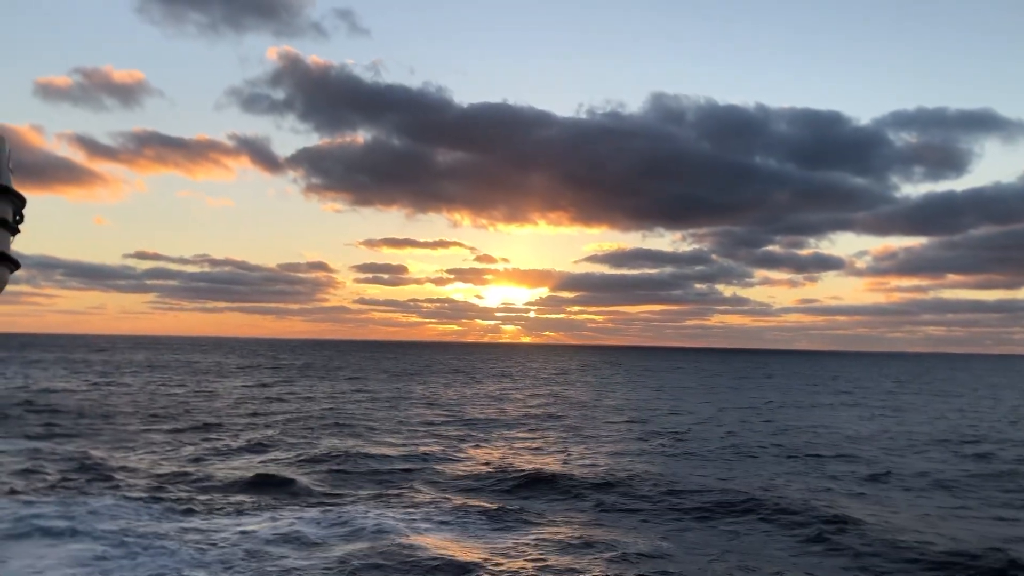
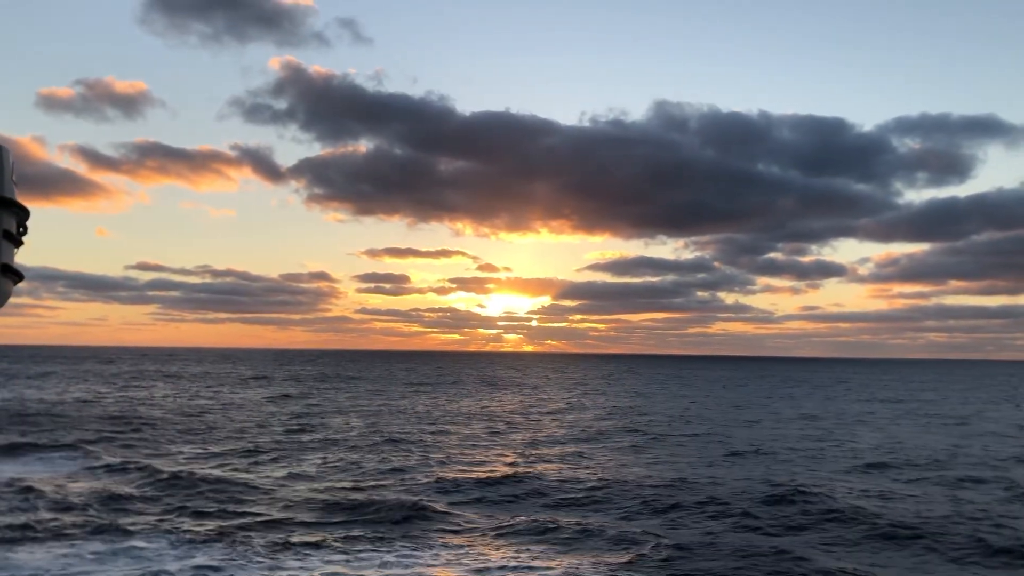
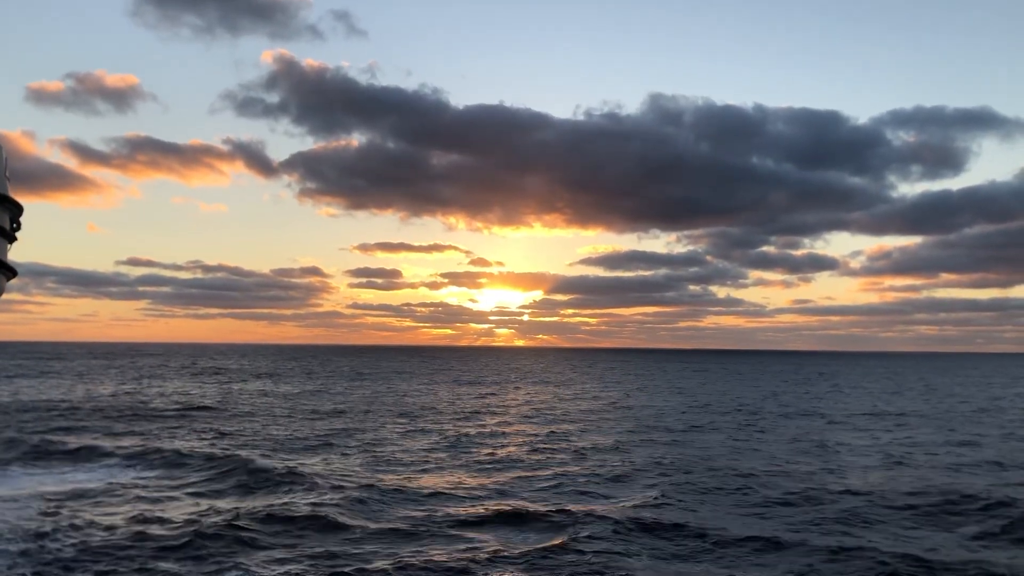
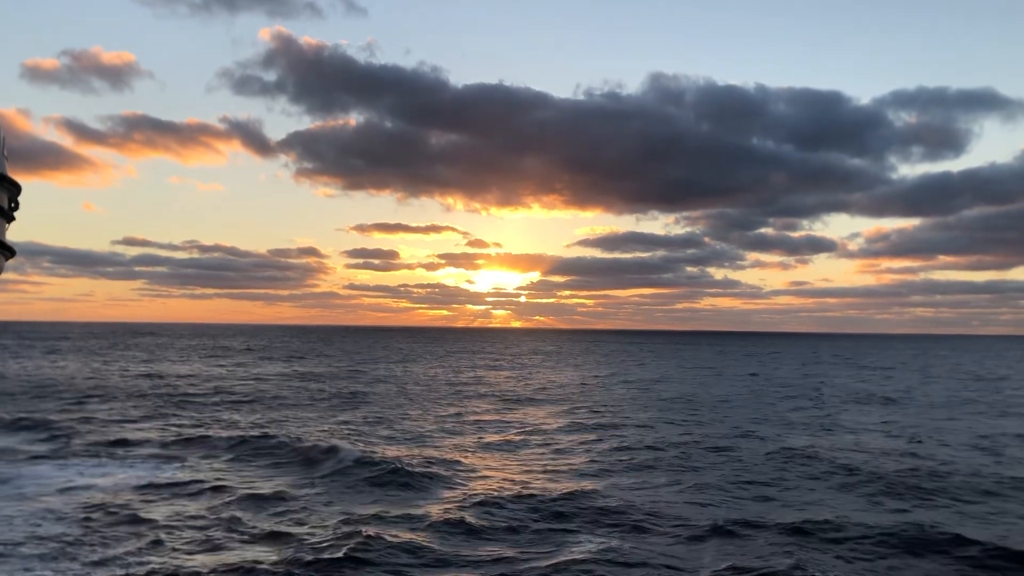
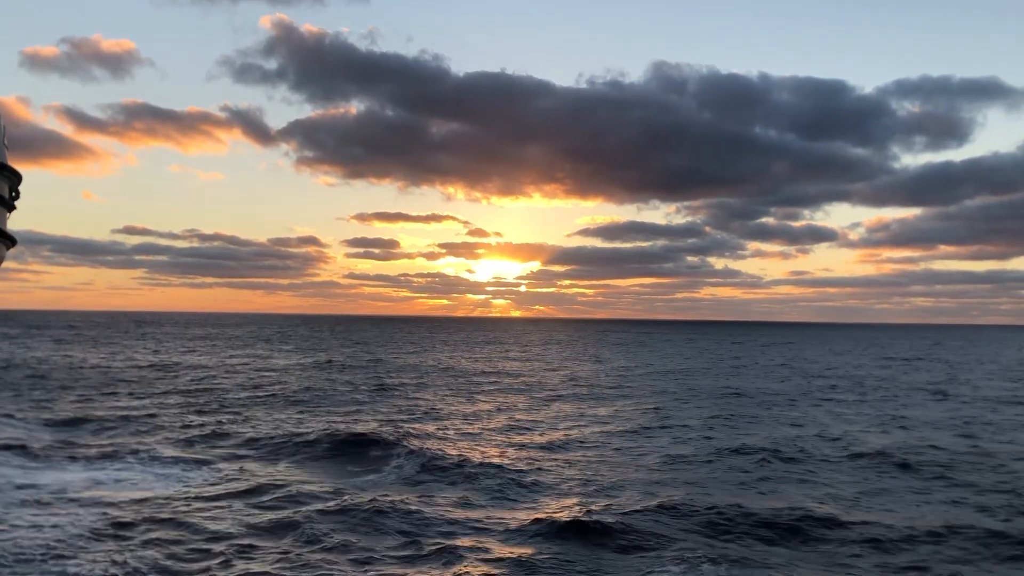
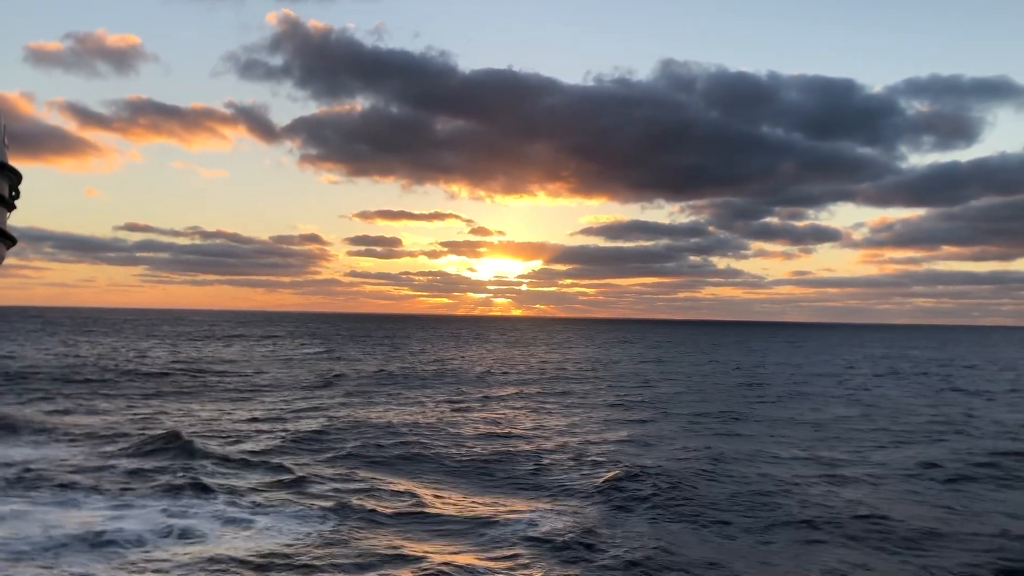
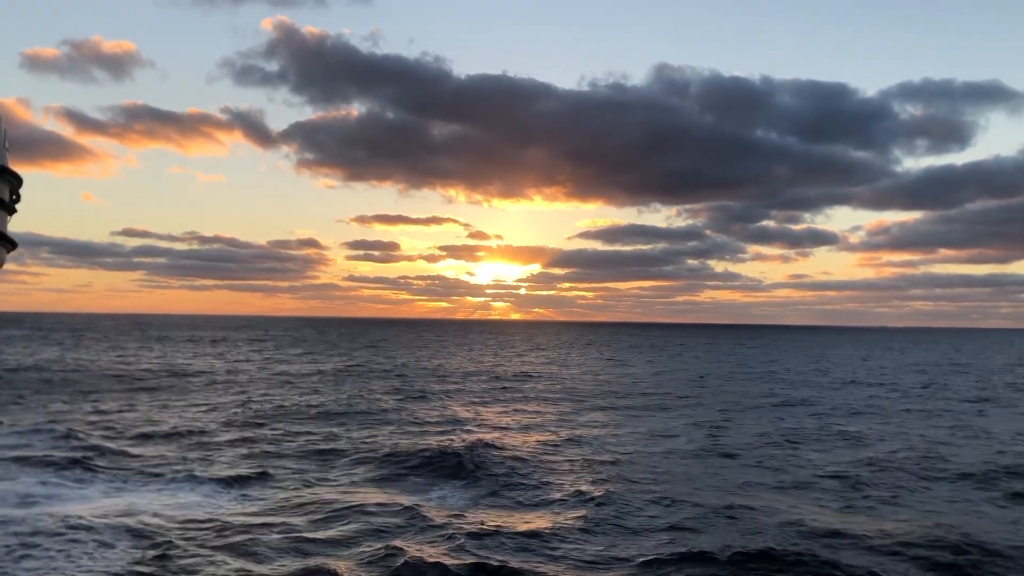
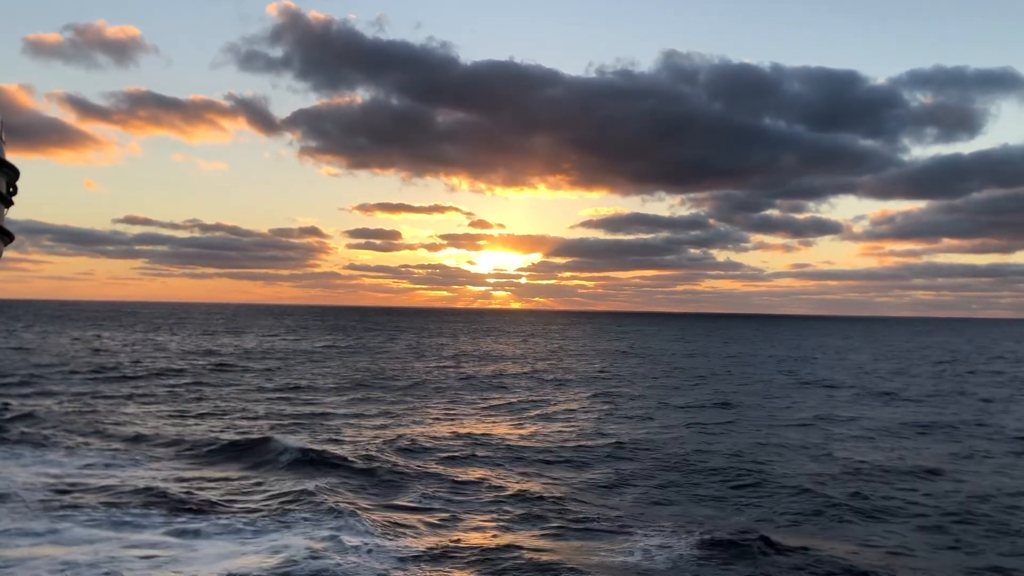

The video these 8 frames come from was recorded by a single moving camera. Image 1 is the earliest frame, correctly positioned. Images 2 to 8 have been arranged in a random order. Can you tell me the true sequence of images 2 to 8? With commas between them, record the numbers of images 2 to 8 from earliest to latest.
2, 3, 4, 5, 7, 6, 8
